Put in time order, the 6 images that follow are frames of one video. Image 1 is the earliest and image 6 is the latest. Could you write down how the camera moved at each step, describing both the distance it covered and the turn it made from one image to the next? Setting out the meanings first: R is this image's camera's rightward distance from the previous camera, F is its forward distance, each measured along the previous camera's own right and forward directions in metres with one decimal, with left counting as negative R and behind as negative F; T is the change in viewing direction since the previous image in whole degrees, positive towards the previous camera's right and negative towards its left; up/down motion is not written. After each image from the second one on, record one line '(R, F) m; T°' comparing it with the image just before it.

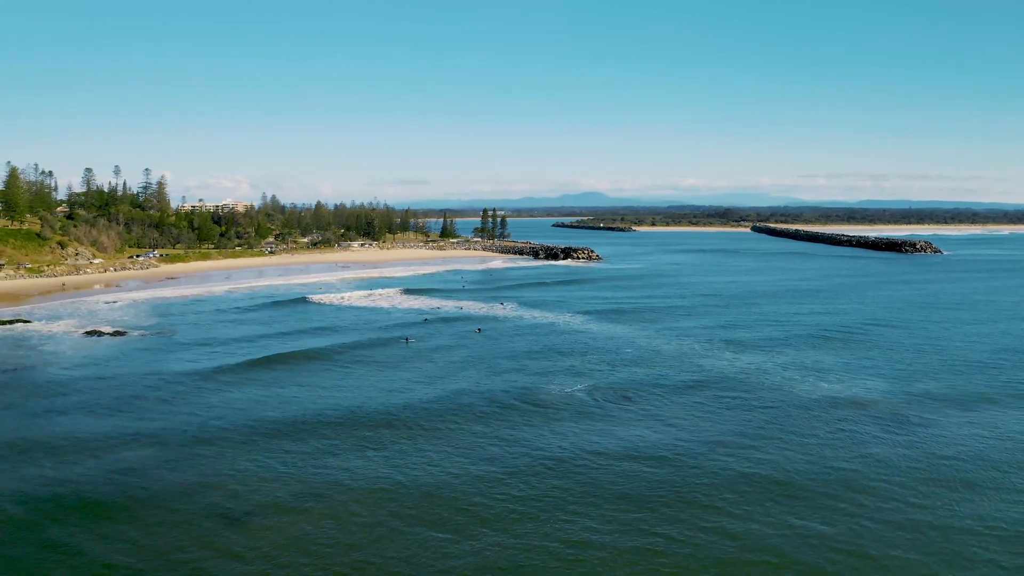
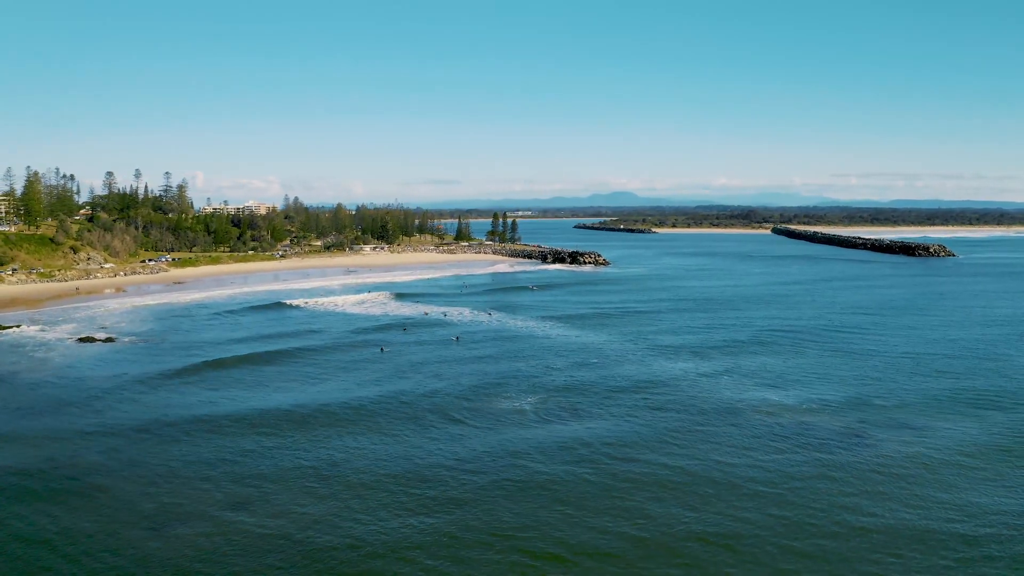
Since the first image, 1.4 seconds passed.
(+0.9, -0.3) m; -1°
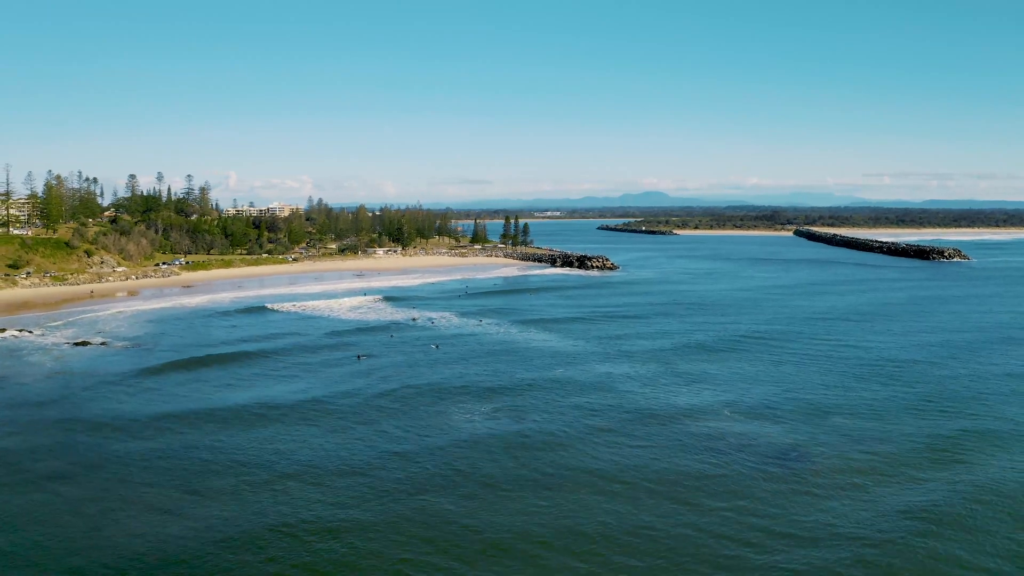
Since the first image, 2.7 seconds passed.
(+1.0, -0.3) m; -1°
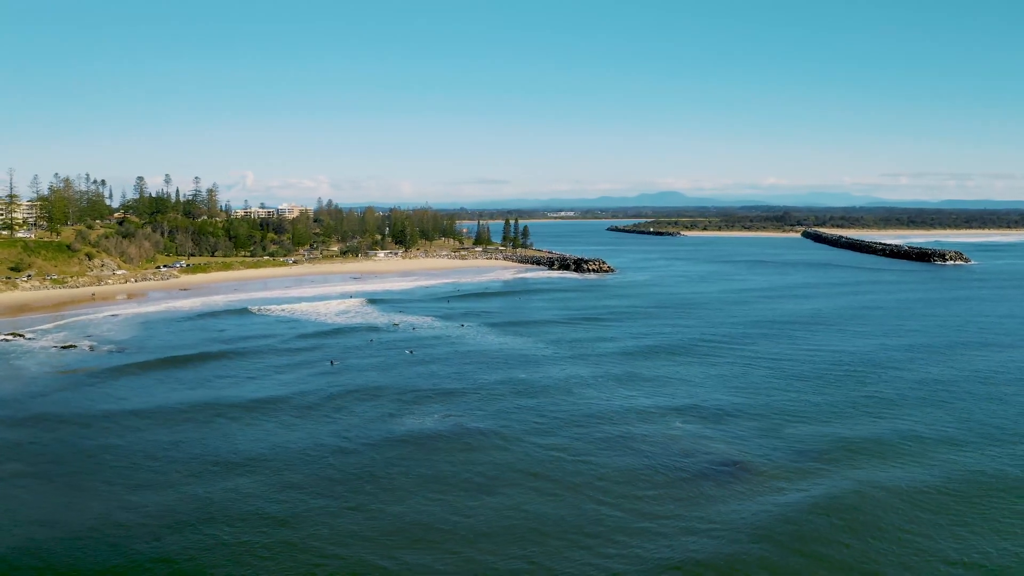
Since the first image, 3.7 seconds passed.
(+0.8, -0.4) m; -1°
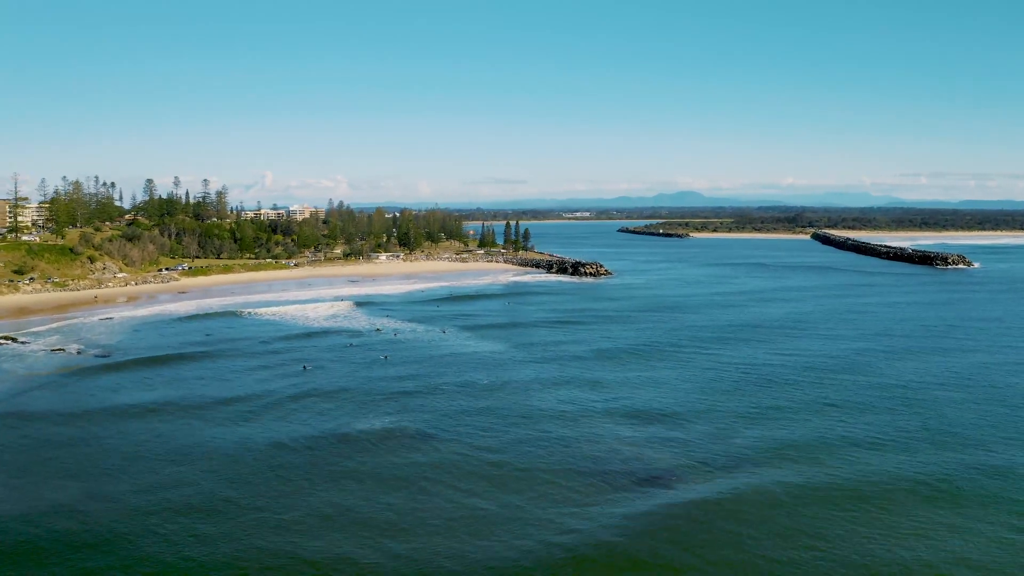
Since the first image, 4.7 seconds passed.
(+0.8, -0.3) m; -1°
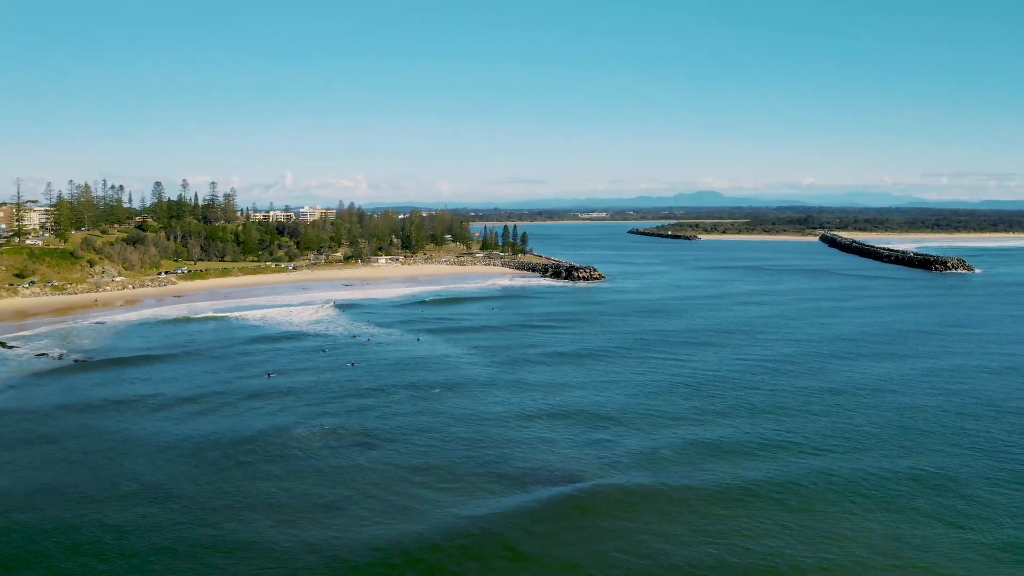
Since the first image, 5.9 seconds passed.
(+1.1, -0.5) m; -1°
